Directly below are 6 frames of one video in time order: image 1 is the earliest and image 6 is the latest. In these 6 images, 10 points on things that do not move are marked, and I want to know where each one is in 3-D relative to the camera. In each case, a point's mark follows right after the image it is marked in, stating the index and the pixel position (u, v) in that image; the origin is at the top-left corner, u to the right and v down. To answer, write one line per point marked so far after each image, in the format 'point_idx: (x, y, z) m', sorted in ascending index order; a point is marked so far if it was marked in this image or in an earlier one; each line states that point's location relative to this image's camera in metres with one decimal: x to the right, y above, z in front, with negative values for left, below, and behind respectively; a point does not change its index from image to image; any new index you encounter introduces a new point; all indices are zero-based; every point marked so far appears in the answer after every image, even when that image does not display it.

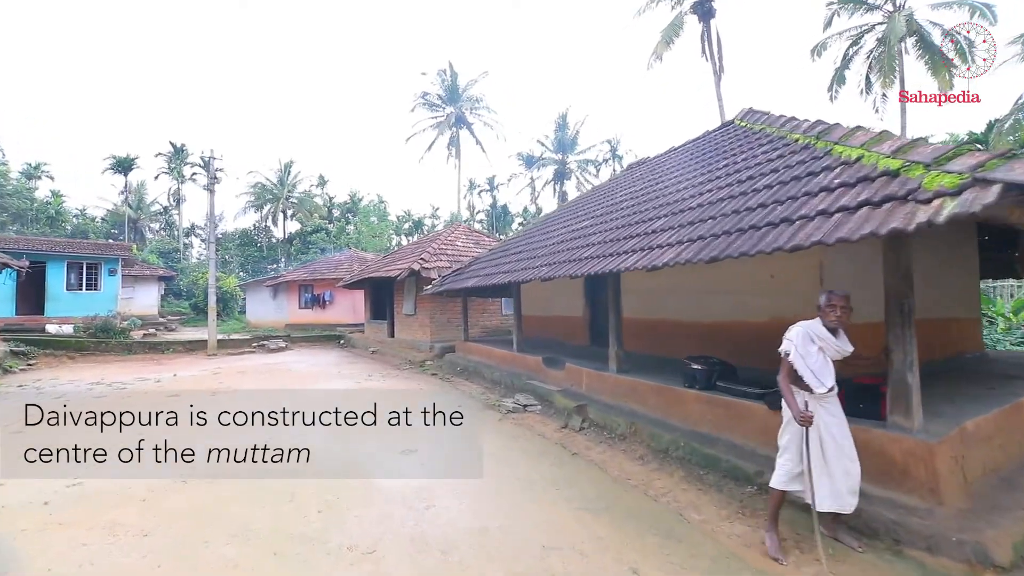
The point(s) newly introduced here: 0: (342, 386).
0: (-4.3, -2.4, +10.9) m
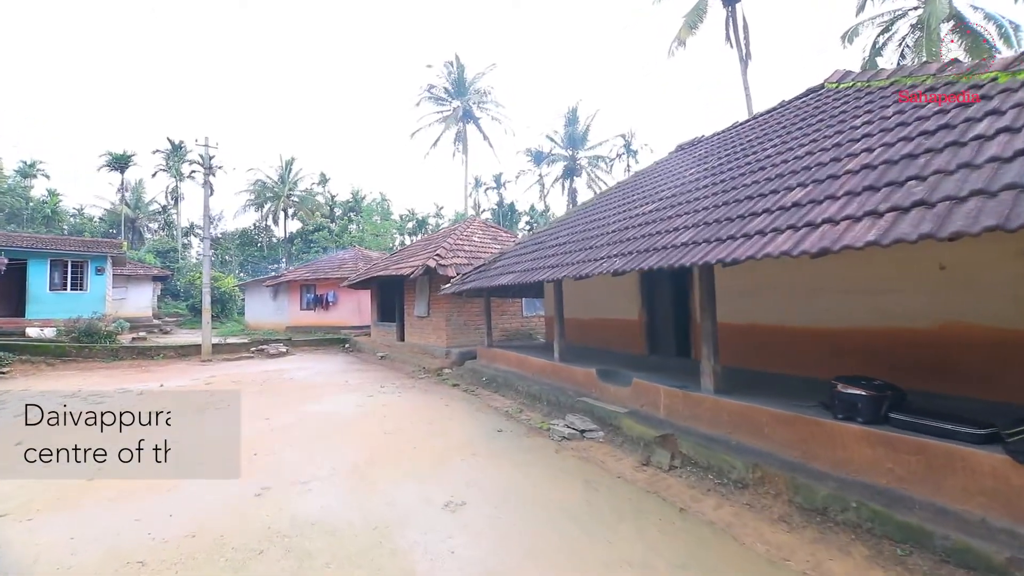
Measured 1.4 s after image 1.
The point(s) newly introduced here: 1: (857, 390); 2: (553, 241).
0: (-3.5, -2.3, +9.4) m
1: (+3.1, -0.9, +3.9) m
2: (+0.9, +1.0, +9.3) m
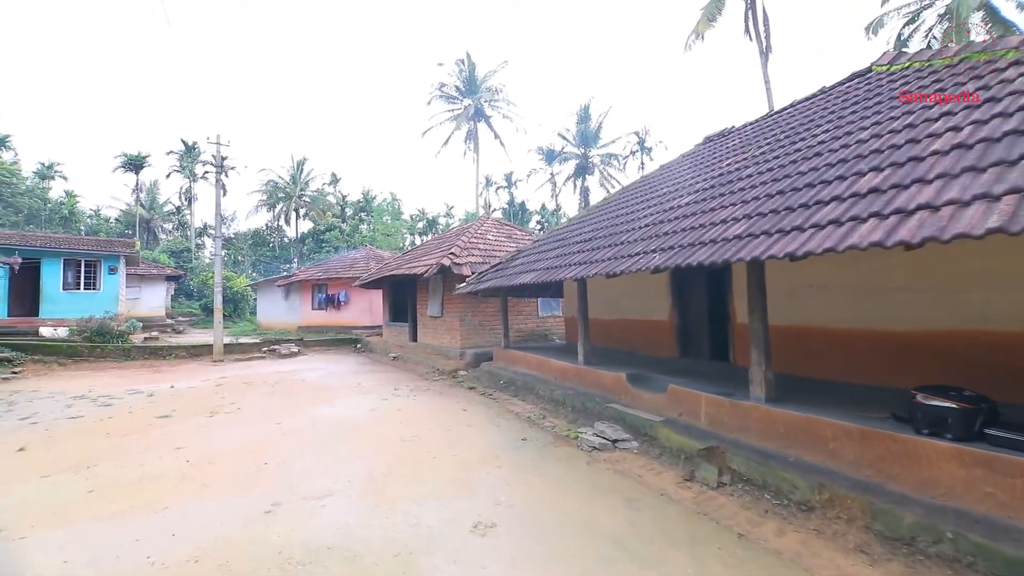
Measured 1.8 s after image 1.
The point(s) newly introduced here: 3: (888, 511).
0: (-3.1, -2.3, +9.1) m
1: (+3.4, -0.9, +3.4) m
2: (+1.3, +1.0, +8.8) m
3: (+2.9, -1.7, +3.3) m
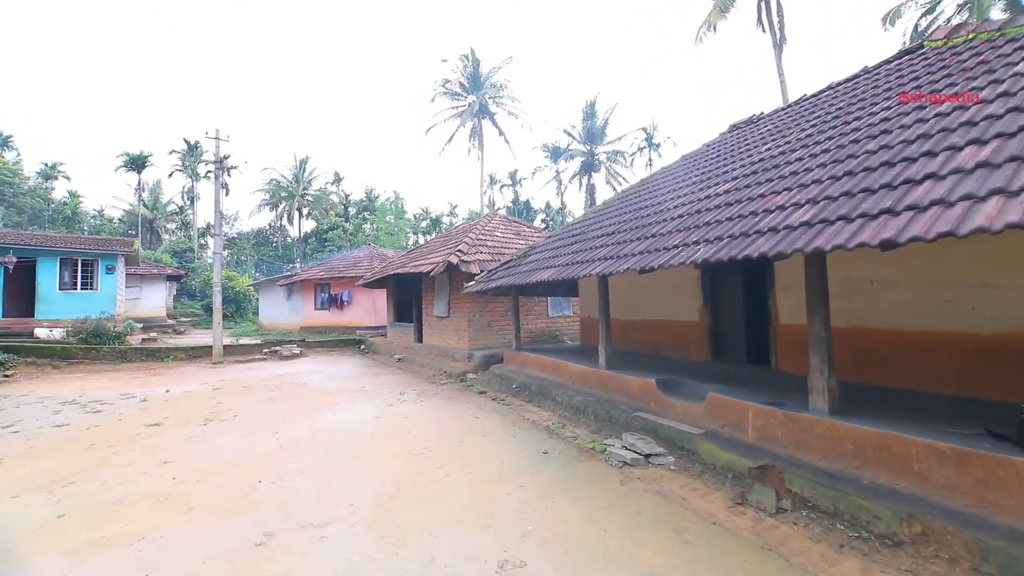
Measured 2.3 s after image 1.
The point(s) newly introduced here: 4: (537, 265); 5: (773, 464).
0: (-2.8, -2.3, +8.5) m
1: (+3.6, -0.9, +2.8) m
2: (+1.6, +1.1, +8.3) m
3: (+3.1, -1.7, +2.7) m
4: (+0.5, +0.5, +9.0) m
5: (+2.5, -1.7, +4.1) m
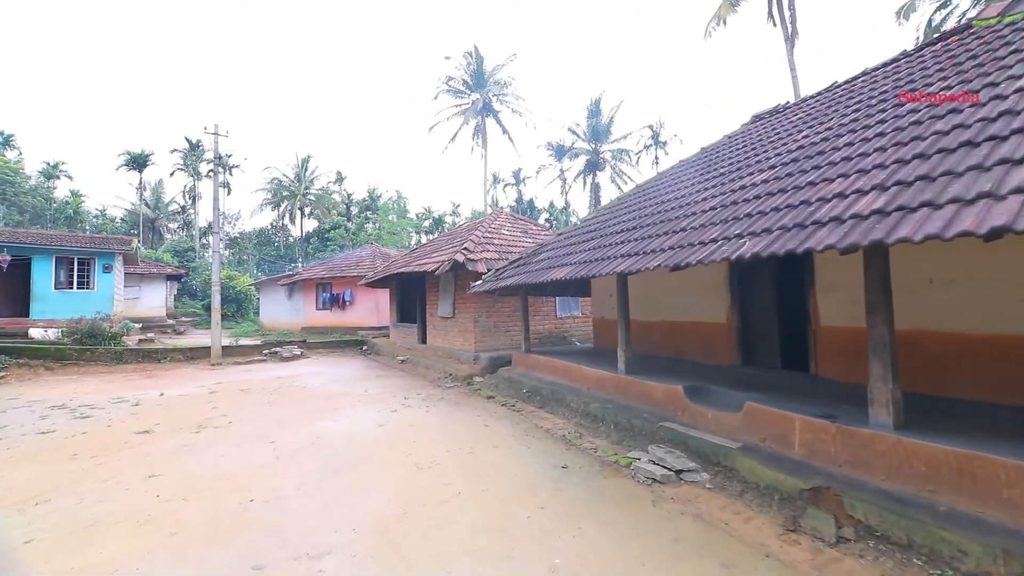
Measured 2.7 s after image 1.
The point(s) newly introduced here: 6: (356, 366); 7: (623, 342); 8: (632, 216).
0: (-2.6, -2.3, +8.1) m
1: (+3.8, -0.8, +2.3) m
2: (+1.8, +1.1, +7.8) m
3: (+3.3, -1.7, +2.3) m
4: (+0.7, +0.5, +8.6) m
5: (+2.7, -1.7, +3.6) m
6: (-5.2, -2.6, +14.2) m
7: (+1.7, -0.8, +6.5) m
8: (+2.1, +1.3, +7.5) m
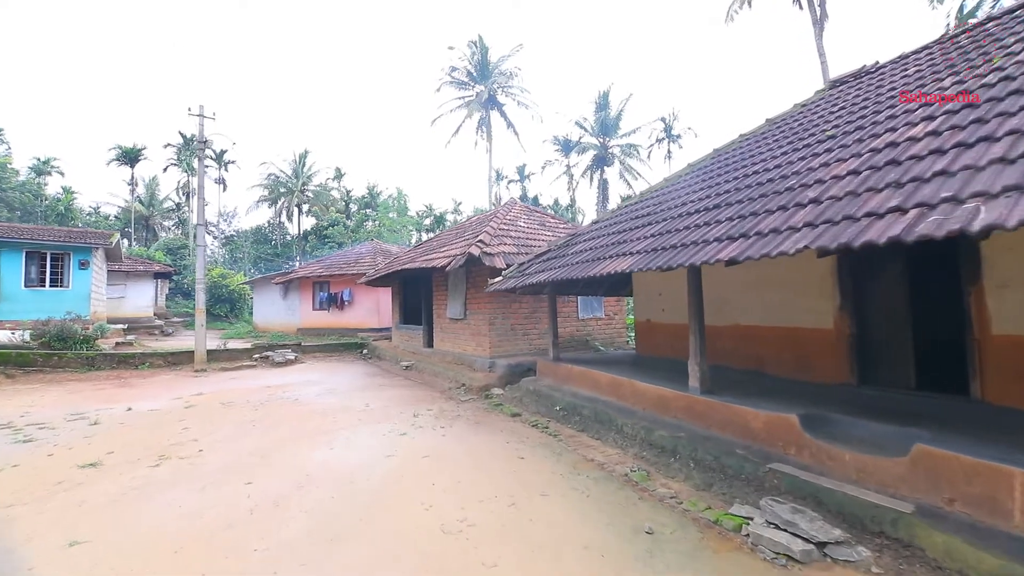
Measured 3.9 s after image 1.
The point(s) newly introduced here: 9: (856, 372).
0: (-2.1, -2.2, +6.7) m
1: (+4.4, -0.8, +0.9) m
2: (+2.3, +1.1, +6.4) m
3: (+3.9, -1.6, +0.9) m
4: (+1.3, +0.6, +7.2) m
5: (+3.2, -1.6, +2.2) m
6: (-4.7, -2.5, +12.8) m
7: (+2.2, -0.8, +5.1) m
8: (+2.6, +1.3, +6.1) m
9: (+3.8, -0.9, +4.7) m
